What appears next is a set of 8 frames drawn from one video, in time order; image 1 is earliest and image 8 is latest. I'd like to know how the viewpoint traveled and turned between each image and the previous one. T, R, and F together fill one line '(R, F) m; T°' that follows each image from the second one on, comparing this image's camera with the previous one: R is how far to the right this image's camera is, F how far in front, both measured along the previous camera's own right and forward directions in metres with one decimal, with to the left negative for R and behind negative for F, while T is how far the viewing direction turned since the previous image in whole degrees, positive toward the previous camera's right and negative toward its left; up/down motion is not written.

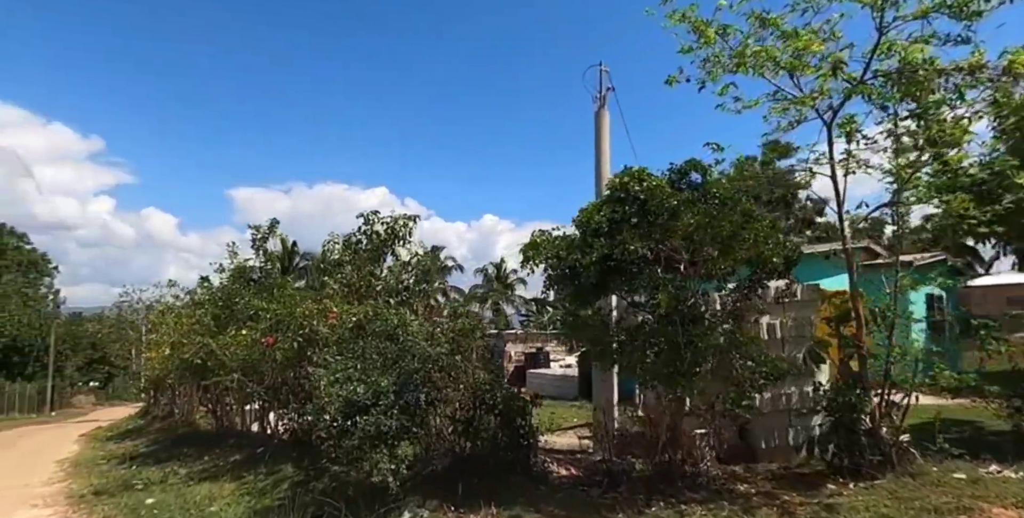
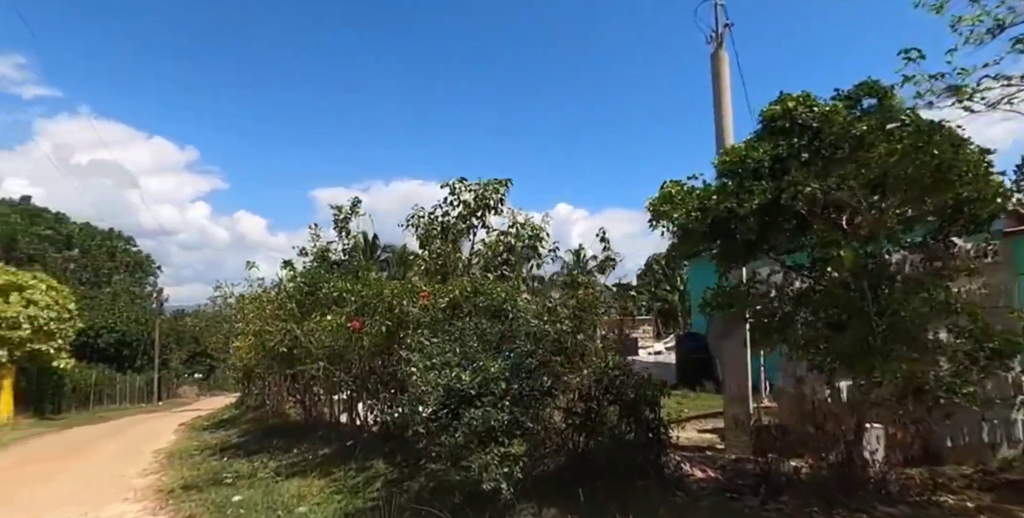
(-0.5, +1.2) m; -7°
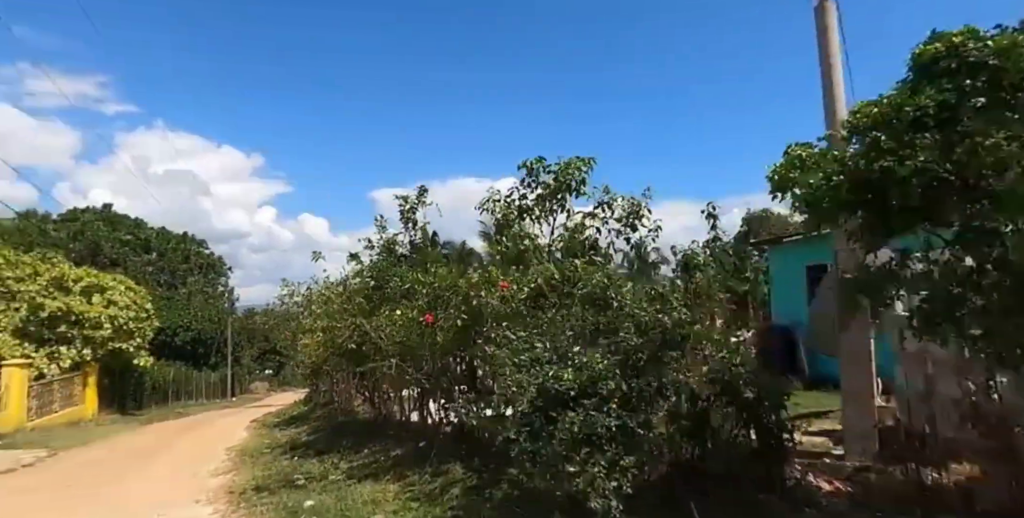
(-0.3, +0.7) m; -5°
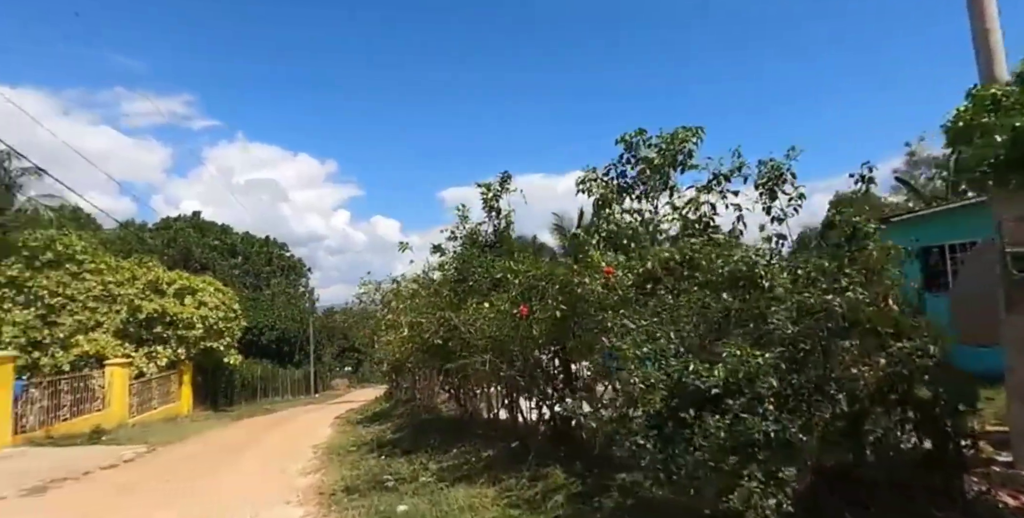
(-0.4, +0.6) m; -6°
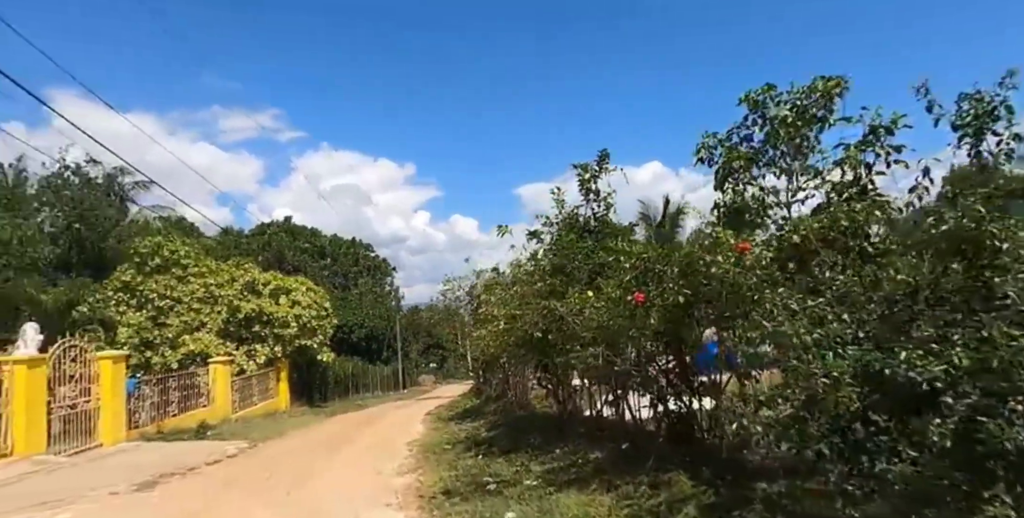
(-0.3, +0.7) m; -7°
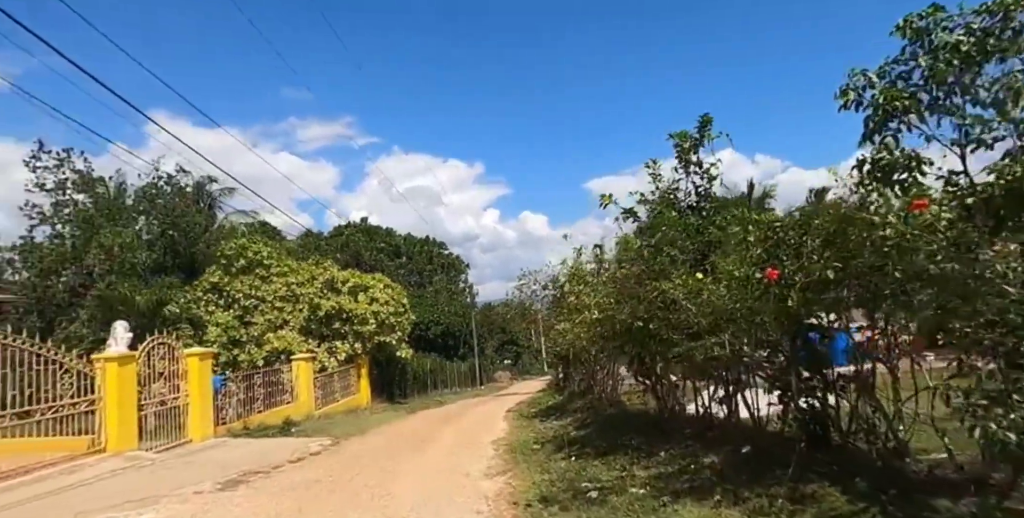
(-0.3, +0.8) m; -6°
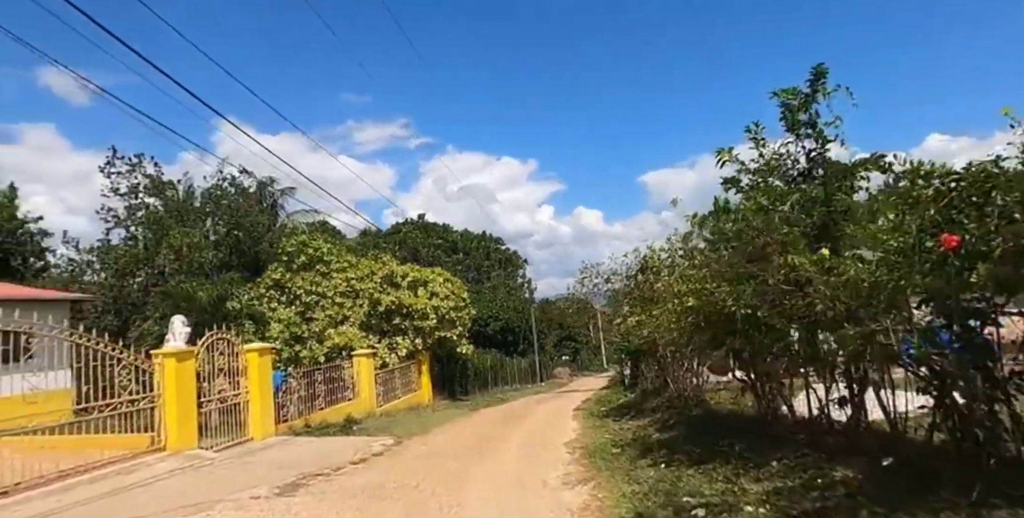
(-0.3, +1.0) m; -5°
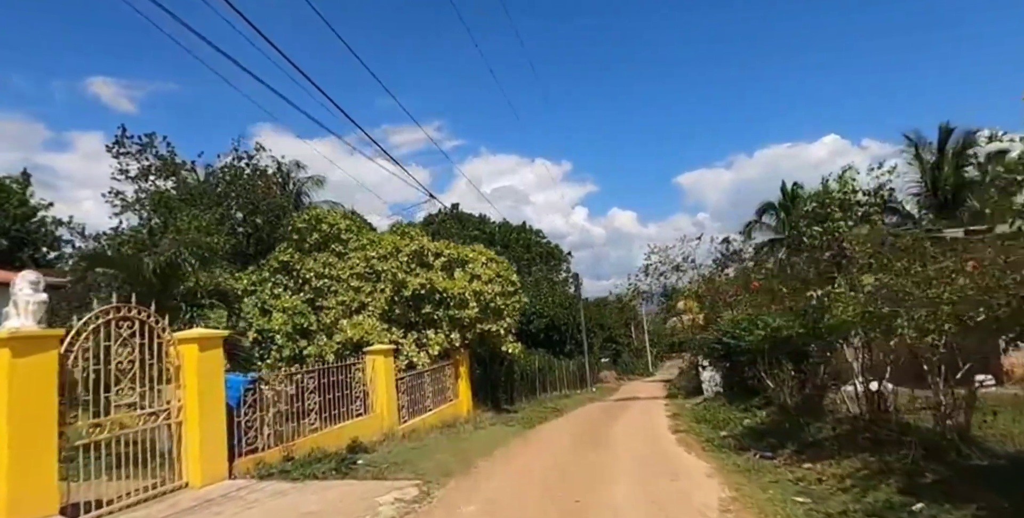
(-0.9, +5.3) m; -3°
